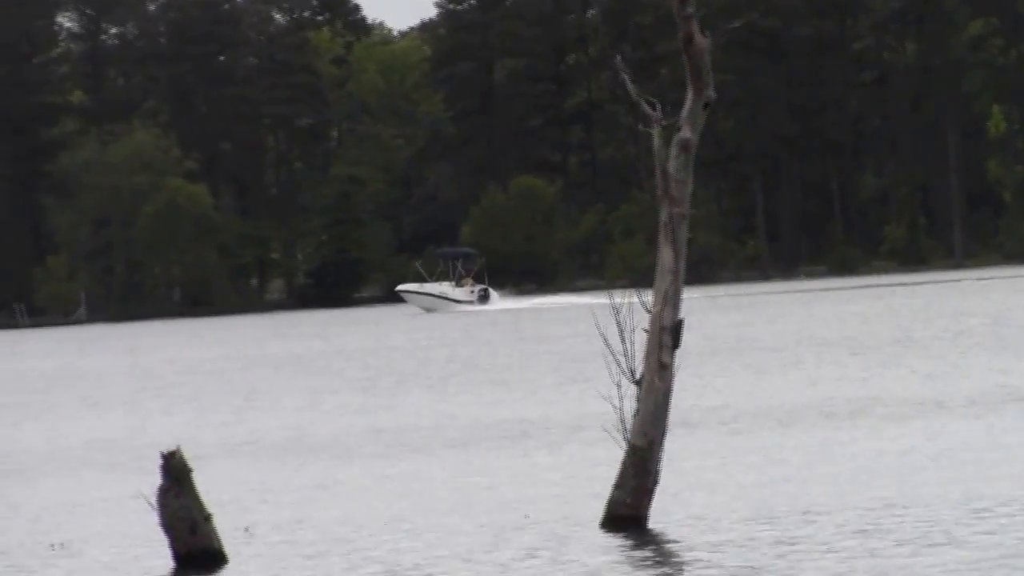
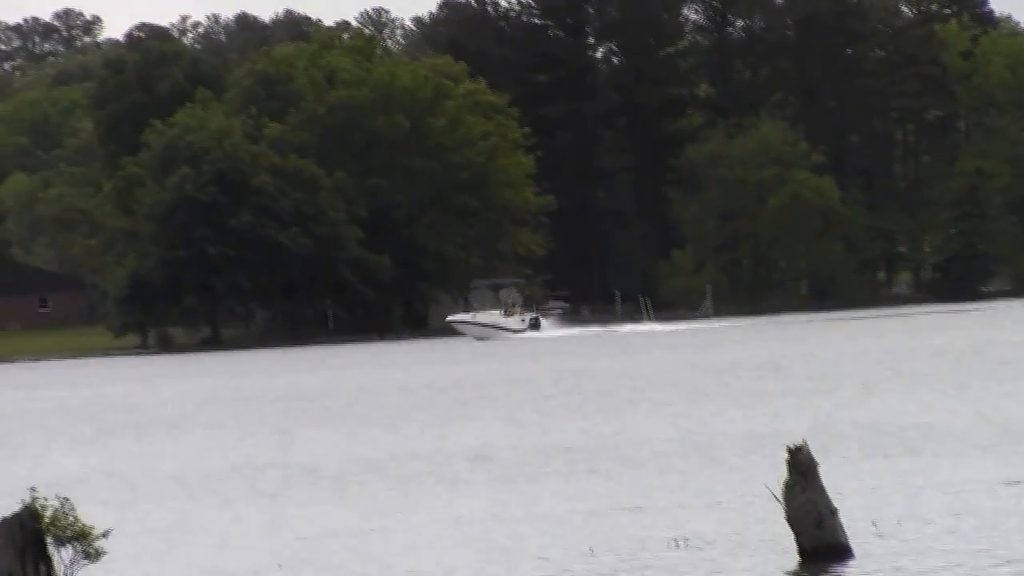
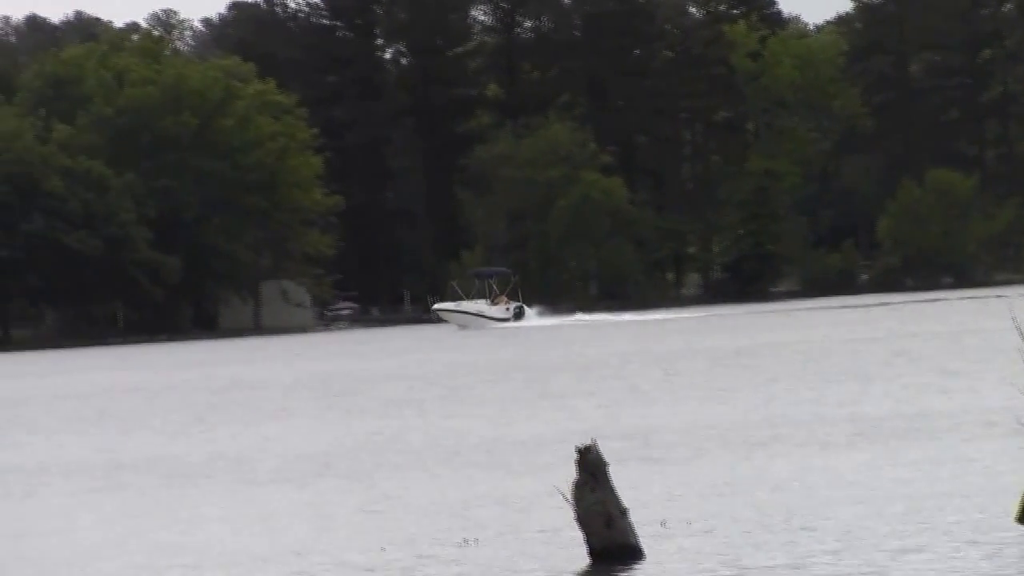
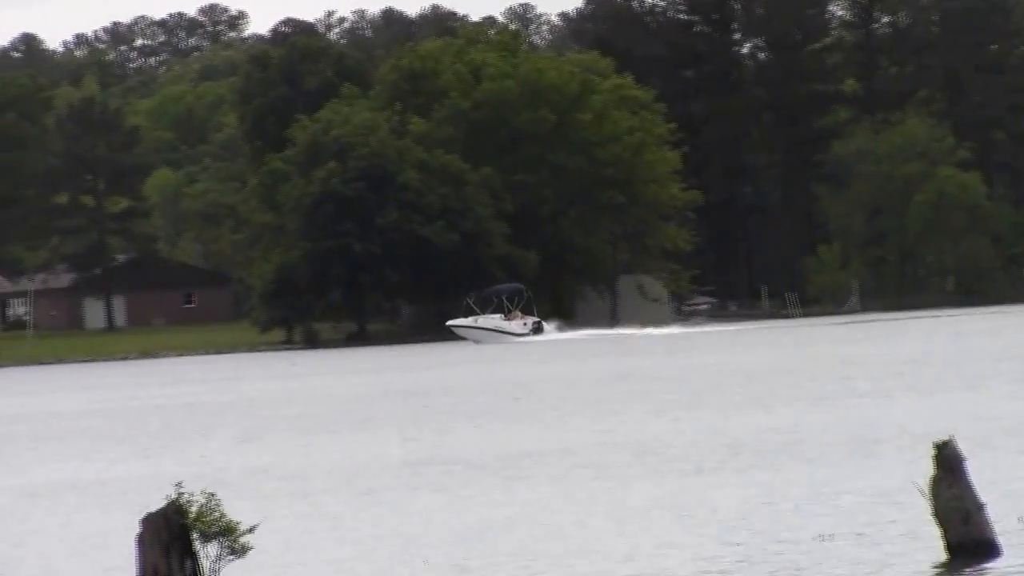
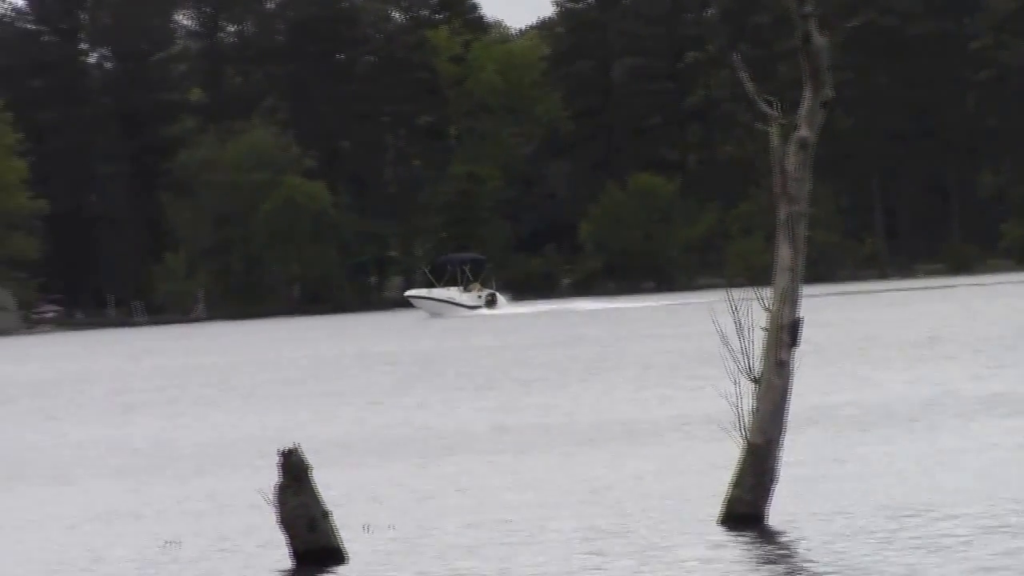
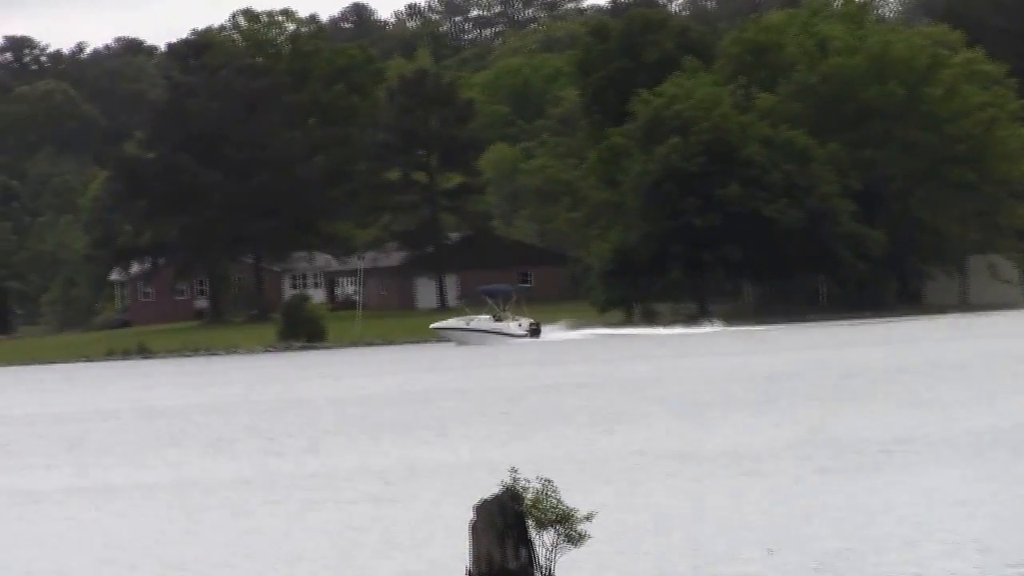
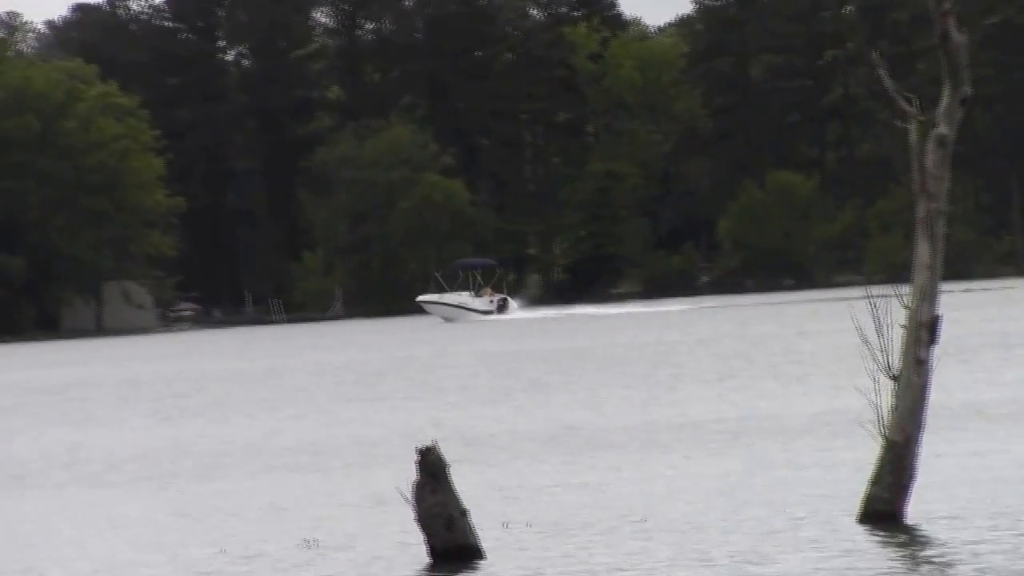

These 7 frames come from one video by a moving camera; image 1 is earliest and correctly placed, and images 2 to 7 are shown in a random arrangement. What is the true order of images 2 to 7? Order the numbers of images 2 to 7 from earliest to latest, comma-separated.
5, 7, 3, 2, 4, 6
